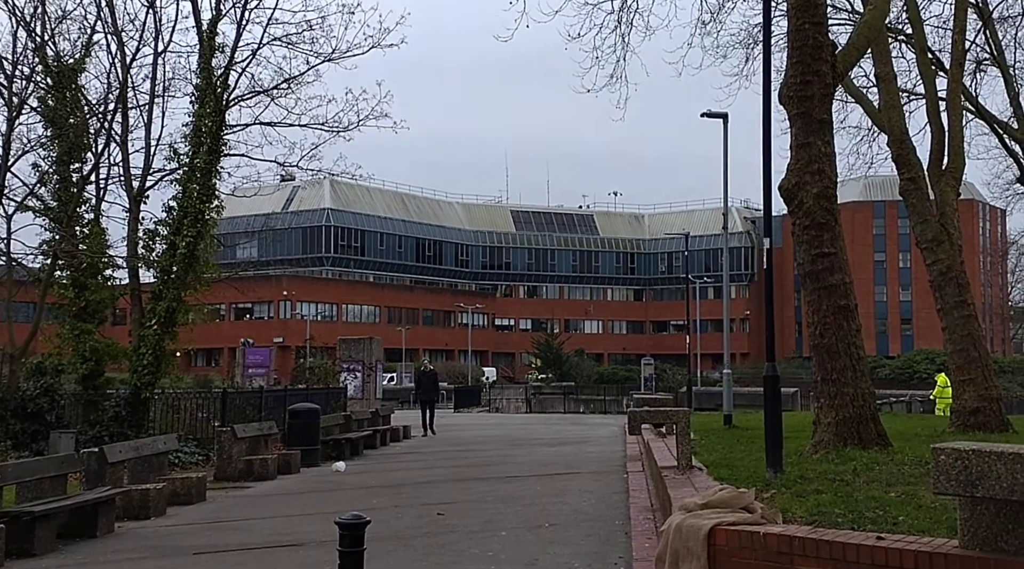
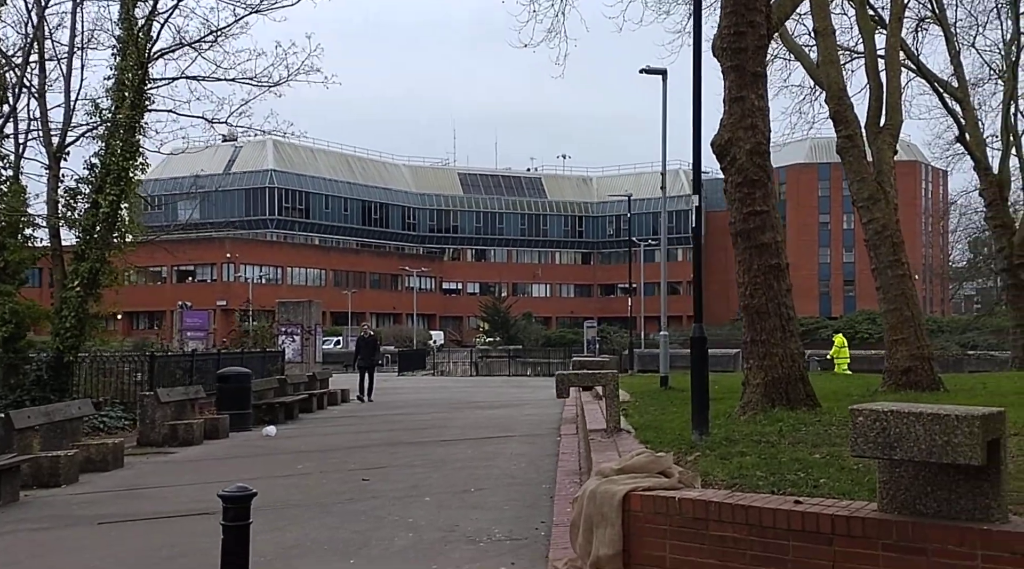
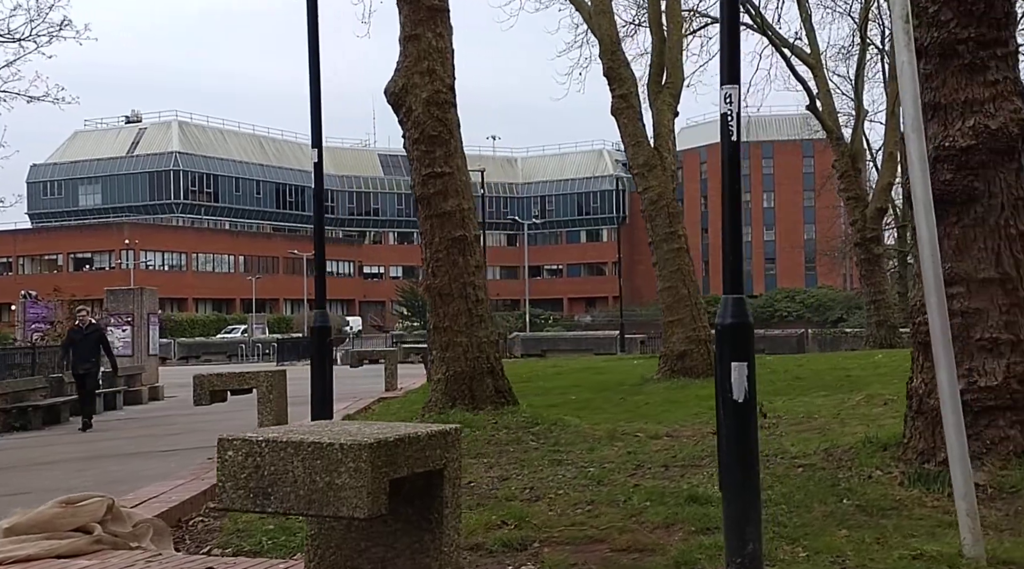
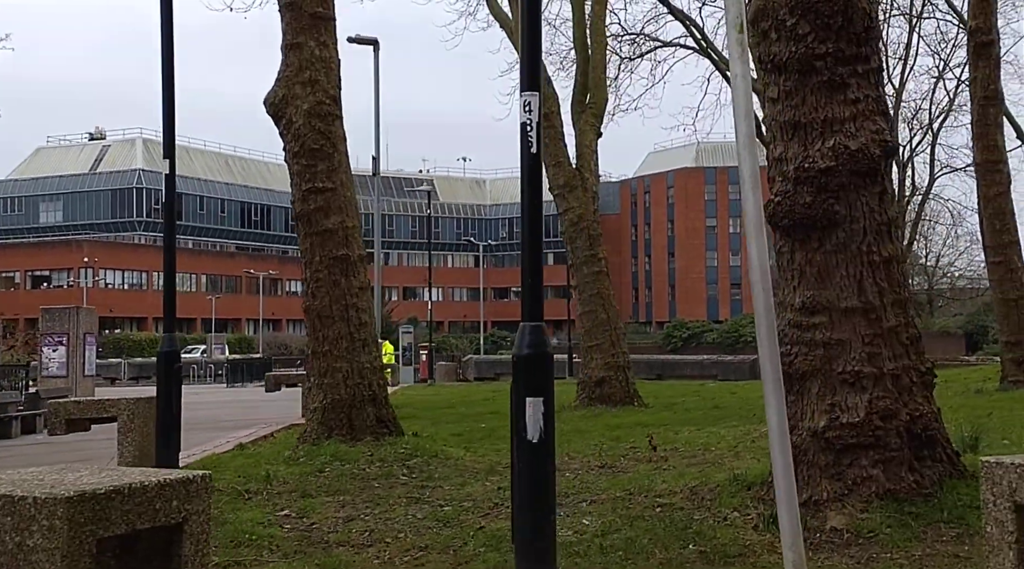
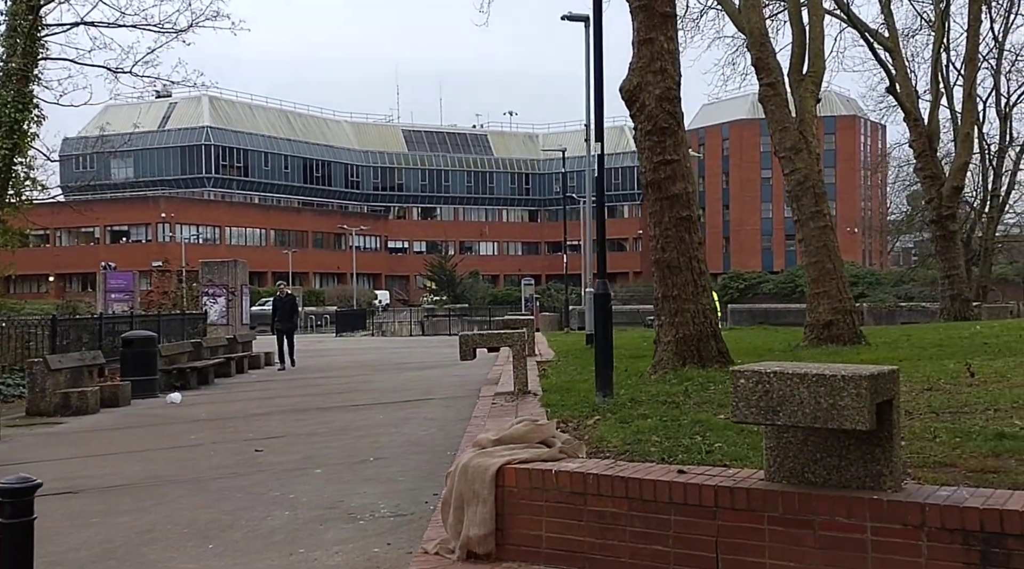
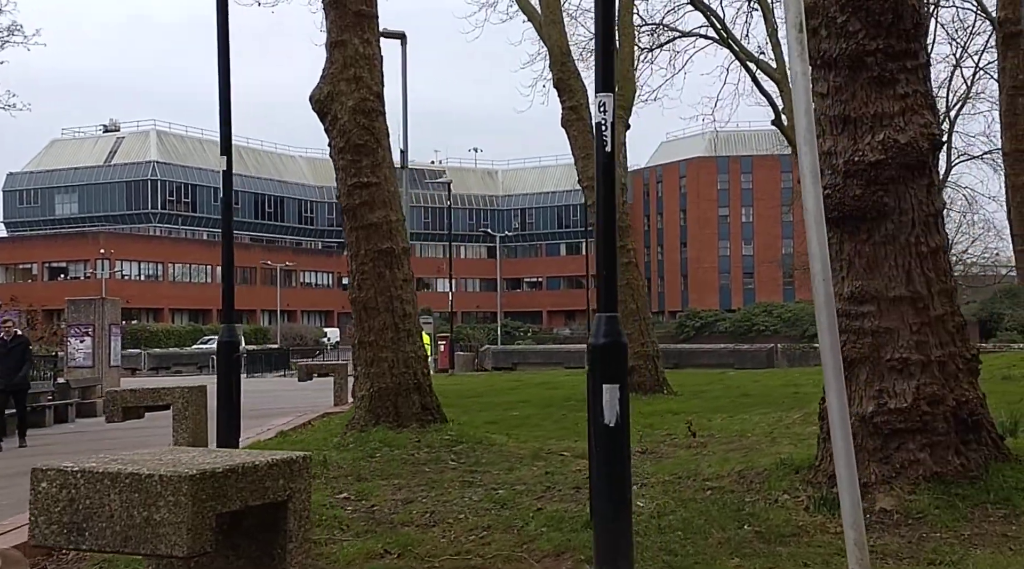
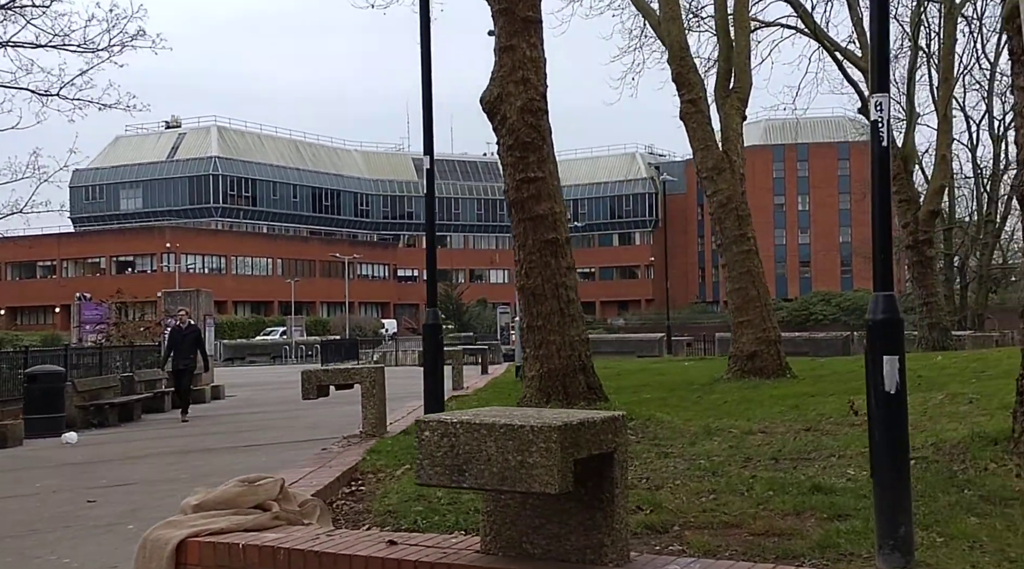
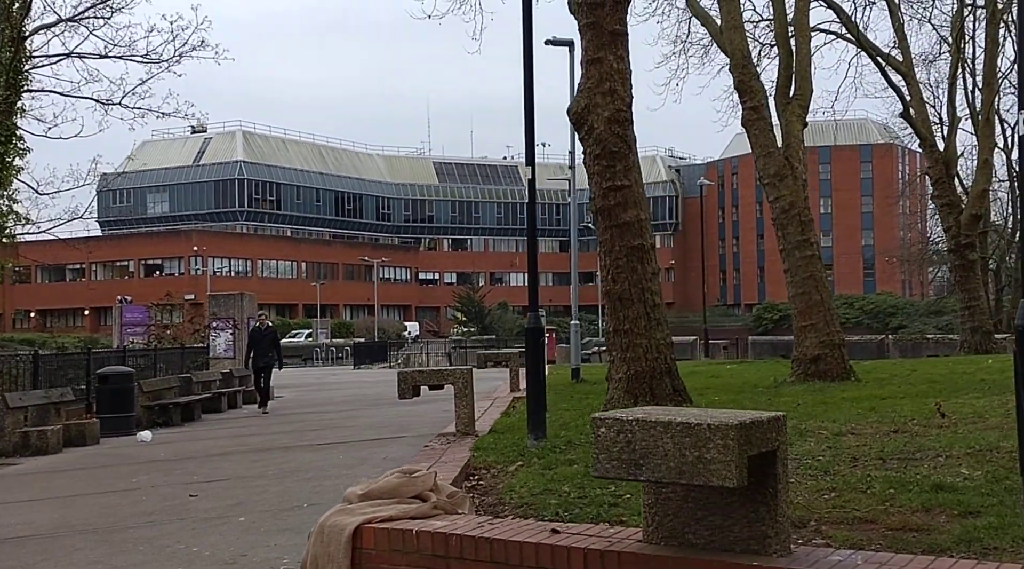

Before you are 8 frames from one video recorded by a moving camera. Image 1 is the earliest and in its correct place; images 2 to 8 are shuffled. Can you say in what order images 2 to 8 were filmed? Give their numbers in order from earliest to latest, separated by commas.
2, 5, 8, 7, 3, 6, 4
